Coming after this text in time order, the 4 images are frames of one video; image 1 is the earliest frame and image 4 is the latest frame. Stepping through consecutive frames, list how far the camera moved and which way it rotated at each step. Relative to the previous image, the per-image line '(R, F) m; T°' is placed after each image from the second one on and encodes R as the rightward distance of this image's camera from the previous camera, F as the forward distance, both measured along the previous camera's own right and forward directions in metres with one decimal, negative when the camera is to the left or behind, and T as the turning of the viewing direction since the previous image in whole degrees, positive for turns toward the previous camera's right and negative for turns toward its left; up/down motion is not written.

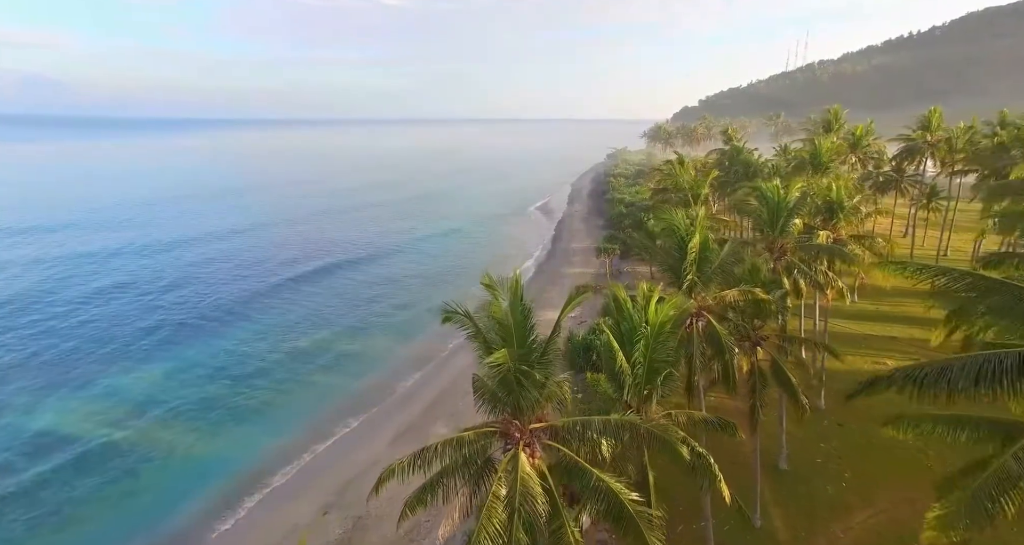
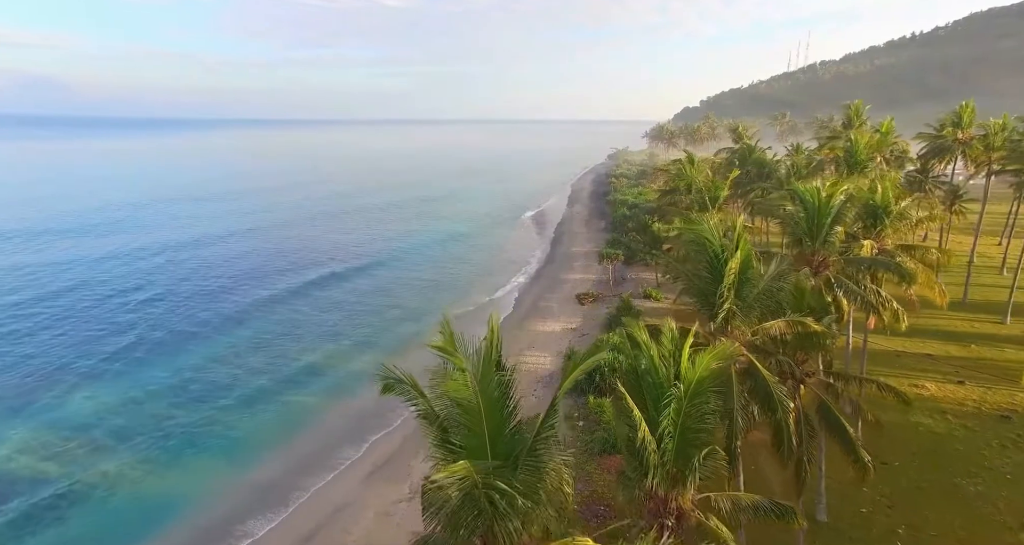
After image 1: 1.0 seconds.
(+0.3, +2.9) m; 0°
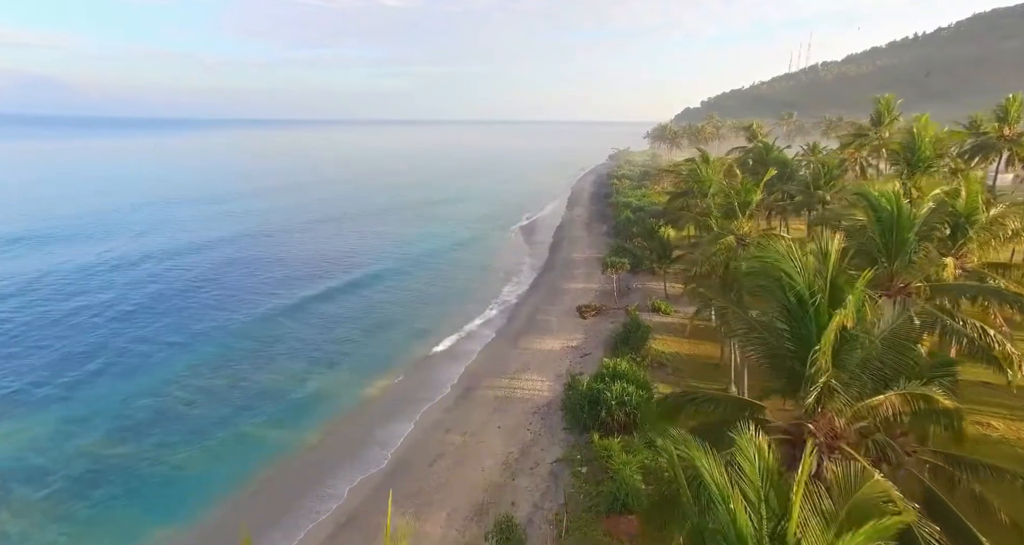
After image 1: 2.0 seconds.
(+0.3, +3.6) m; 0°
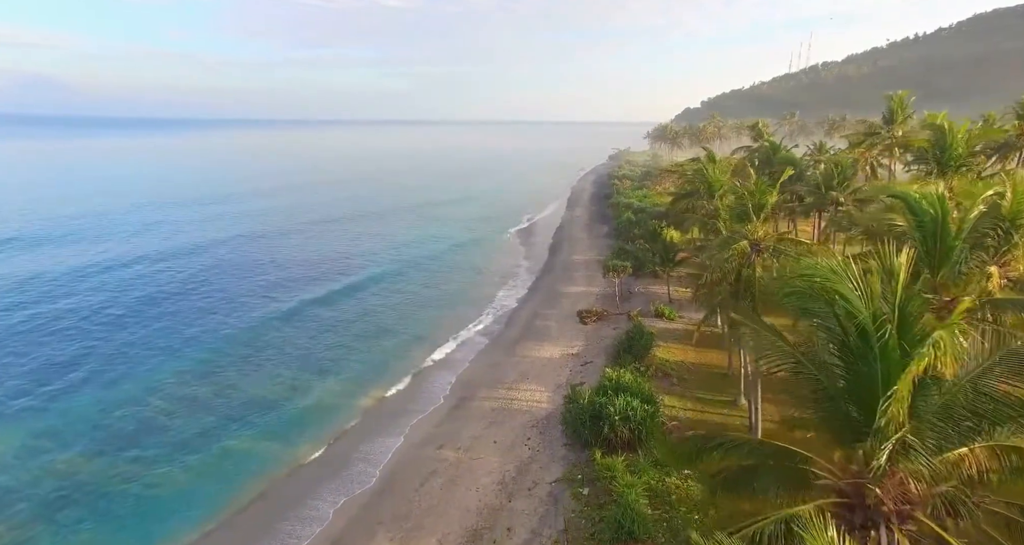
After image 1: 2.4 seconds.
(+0.1, +1.4) m; 0°
